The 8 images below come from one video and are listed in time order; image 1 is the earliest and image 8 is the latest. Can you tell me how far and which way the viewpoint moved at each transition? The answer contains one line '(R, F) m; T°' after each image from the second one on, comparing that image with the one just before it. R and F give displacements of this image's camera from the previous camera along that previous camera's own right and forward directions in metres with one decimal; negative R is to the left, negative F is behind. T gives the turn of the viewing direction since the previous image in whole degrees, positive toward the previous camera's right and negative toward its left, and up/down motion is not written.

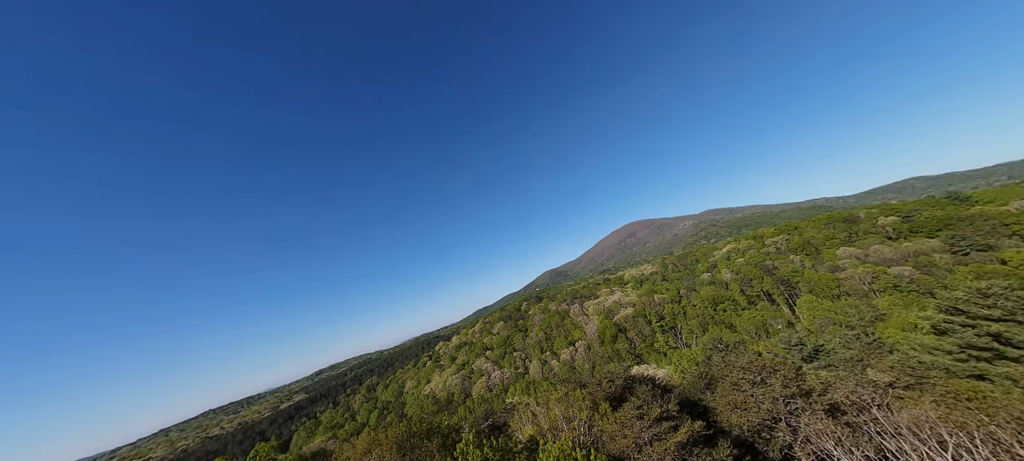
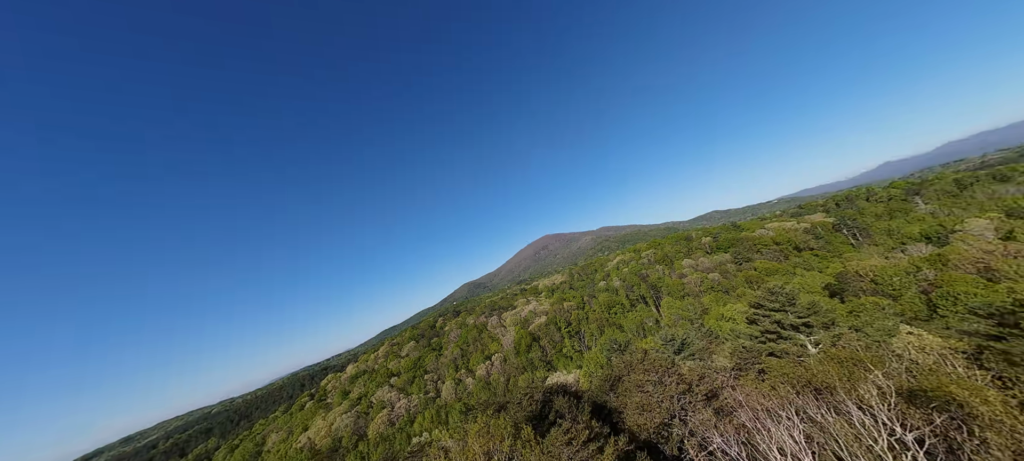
(+11.0, -3.5) m; +14°
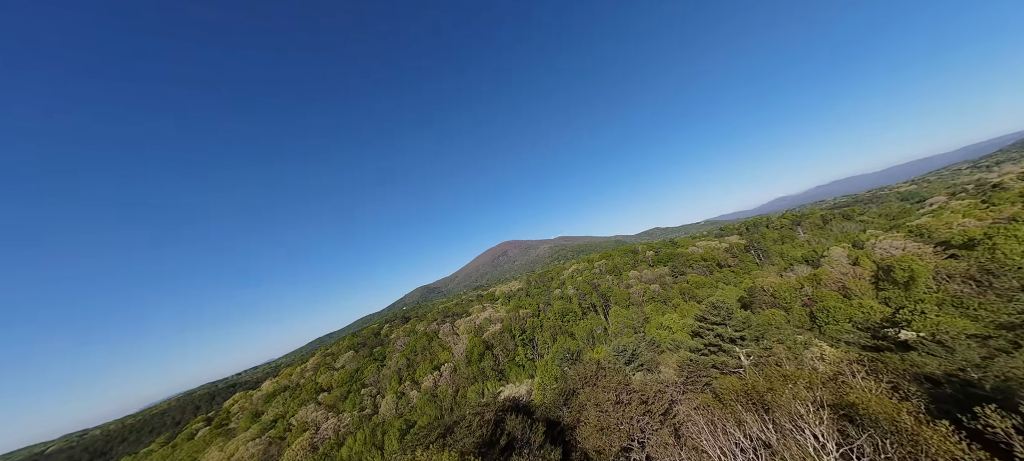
(+1.2, +6.6) m; +8°
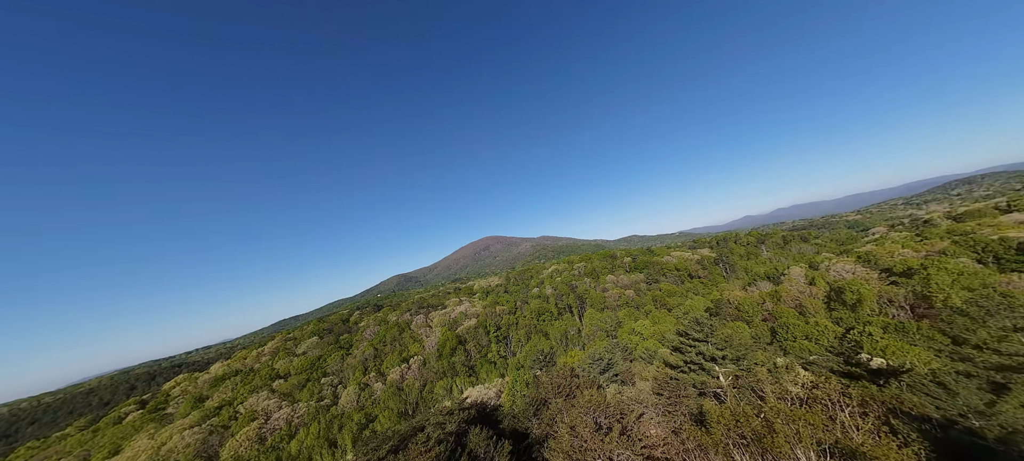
(+0.2, +4.0) m; +3°
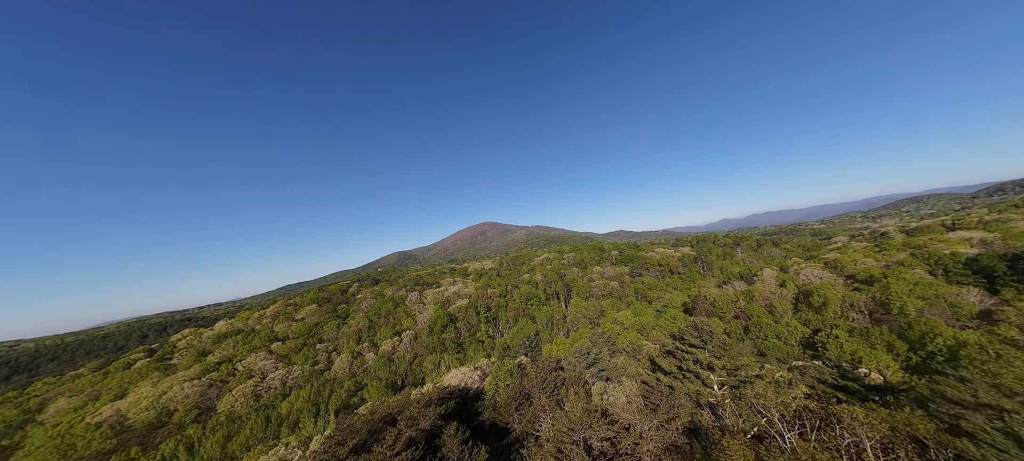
(-7.4, -9.0) m; +2°
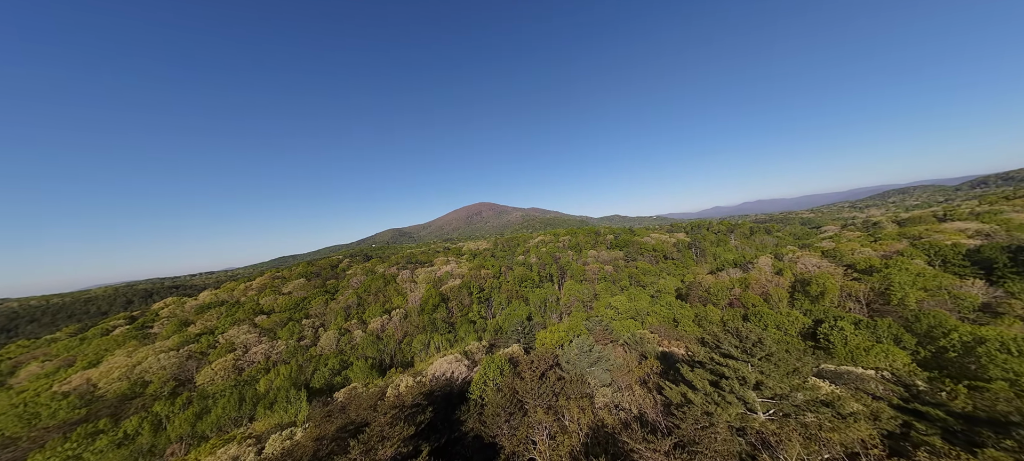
(0.0, +4.8) m; +1°
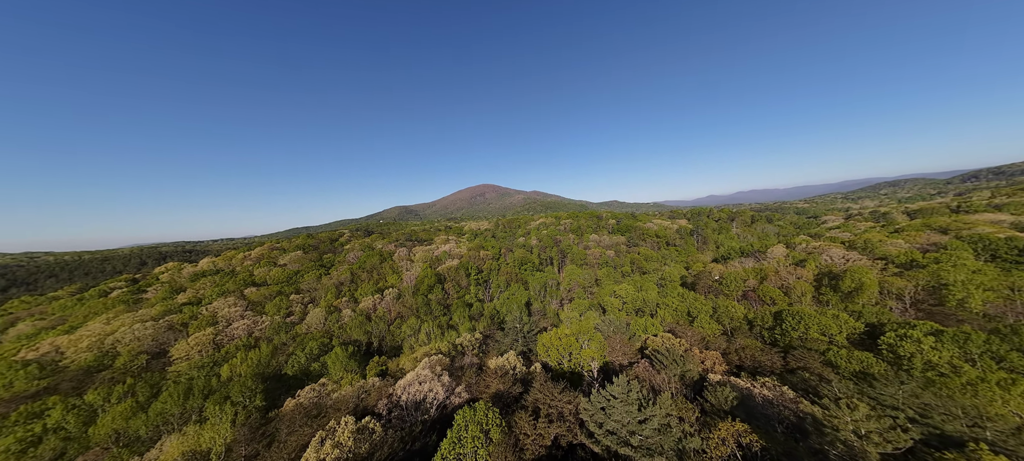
(-0.5, +13.3) m; 0°
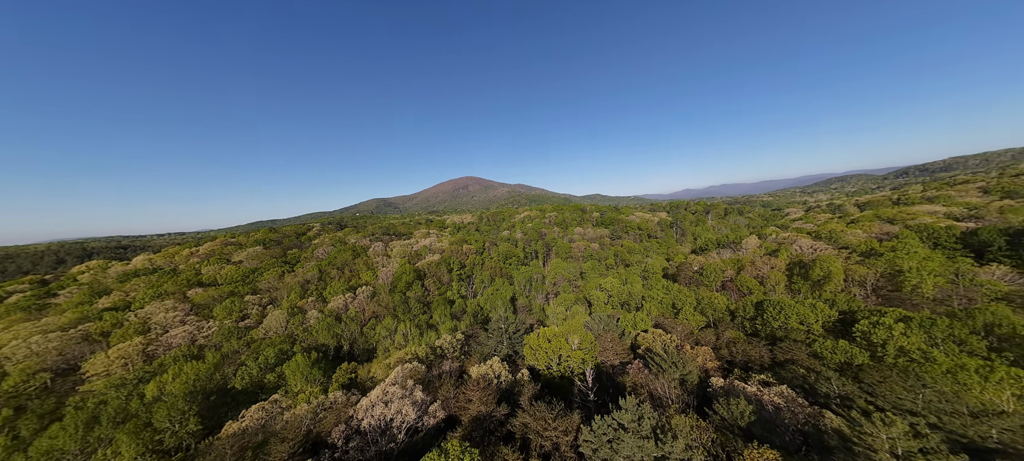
(+0.2, +5.6) m; +3°
